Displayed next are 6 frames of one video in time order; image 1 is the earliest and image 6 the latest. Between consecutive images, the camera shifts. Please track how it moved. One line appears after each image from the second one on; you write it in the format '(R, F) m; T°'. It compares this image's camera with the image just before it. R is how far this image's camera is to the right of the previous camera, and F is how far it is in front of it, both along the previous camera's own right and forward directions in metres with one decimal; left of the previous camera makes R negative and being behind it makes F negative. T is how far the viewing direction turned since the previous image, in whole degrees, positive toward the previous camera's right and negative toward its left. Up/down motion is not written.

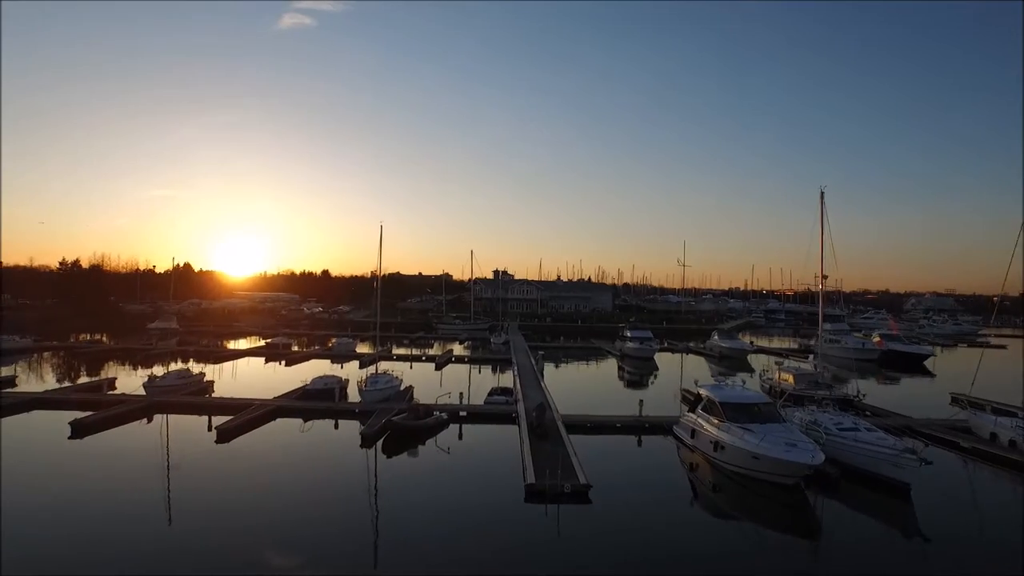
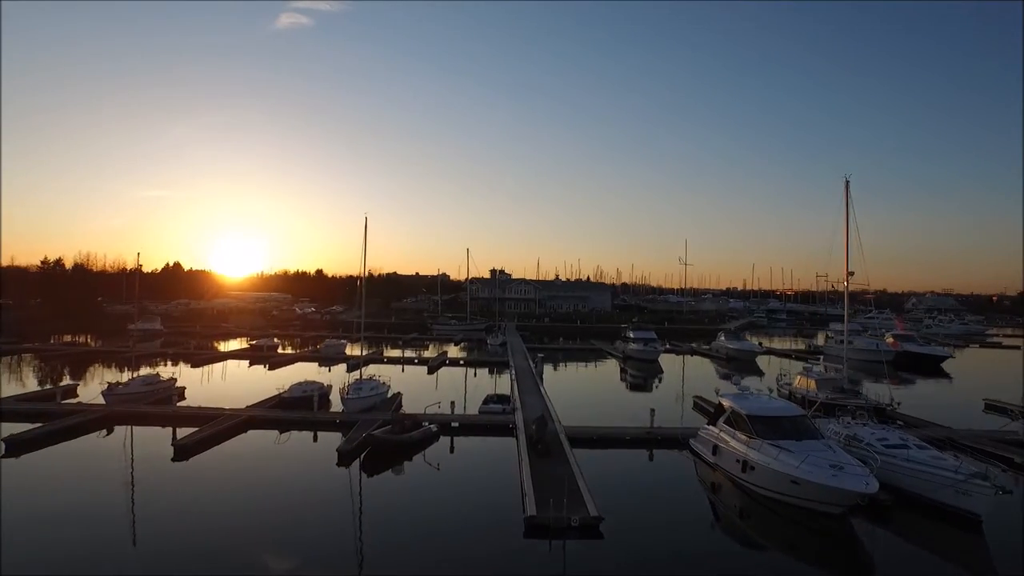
(0.0, +2.0) m; 0°
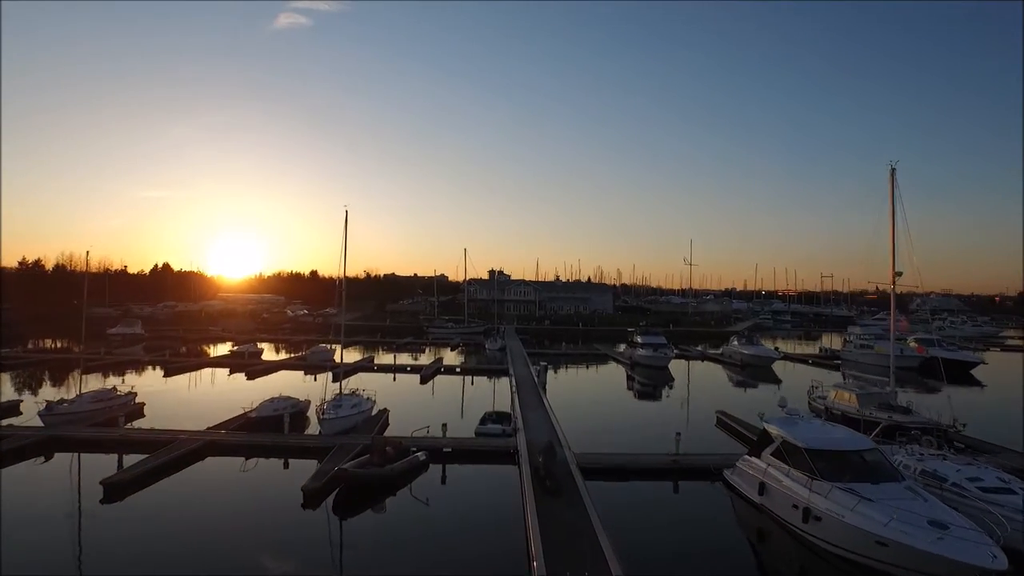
(-0.1, +2.6) m; 0°
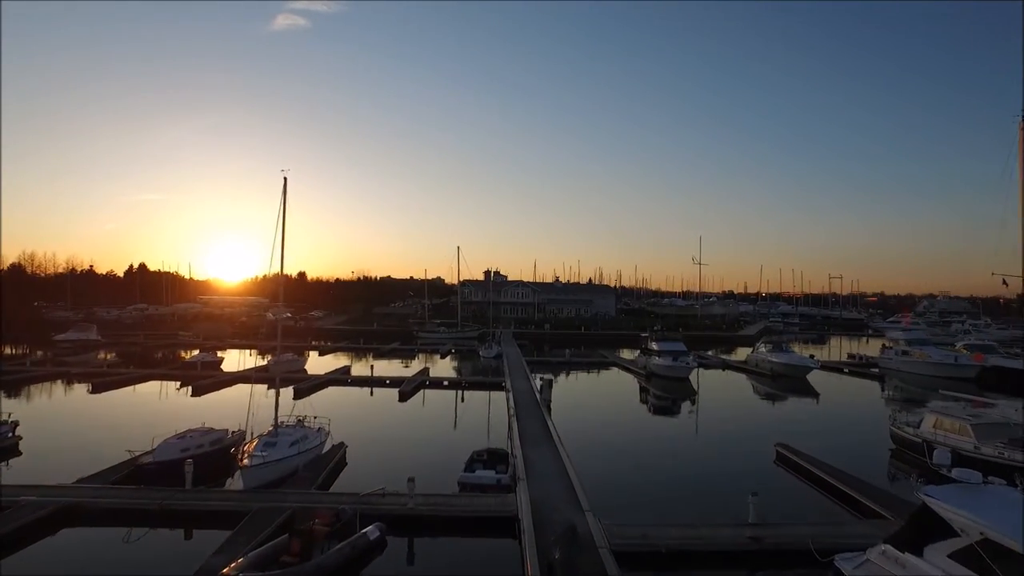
(0.0, +4.9) m; 0°
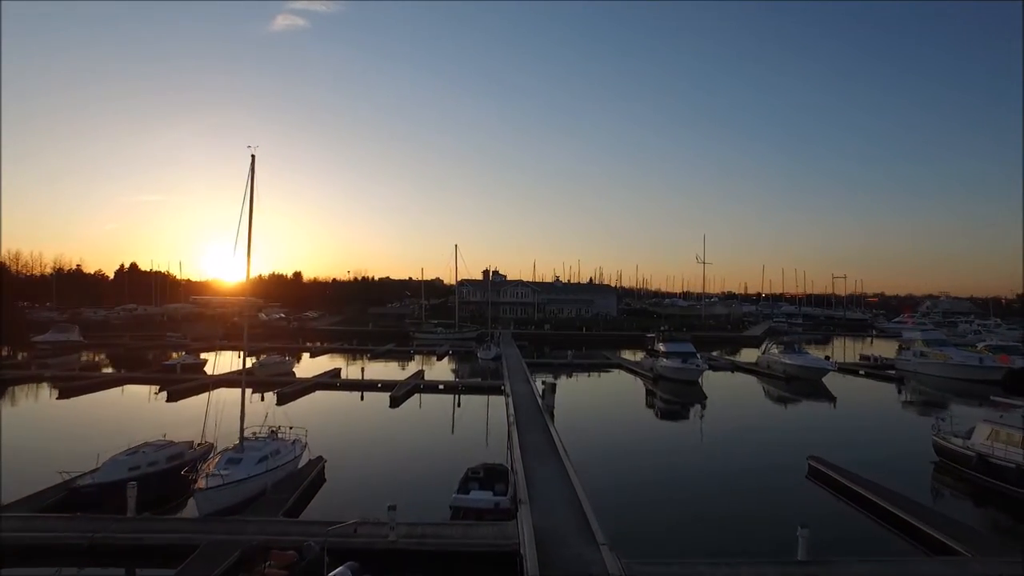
(0.0, +1.8) m; 0°
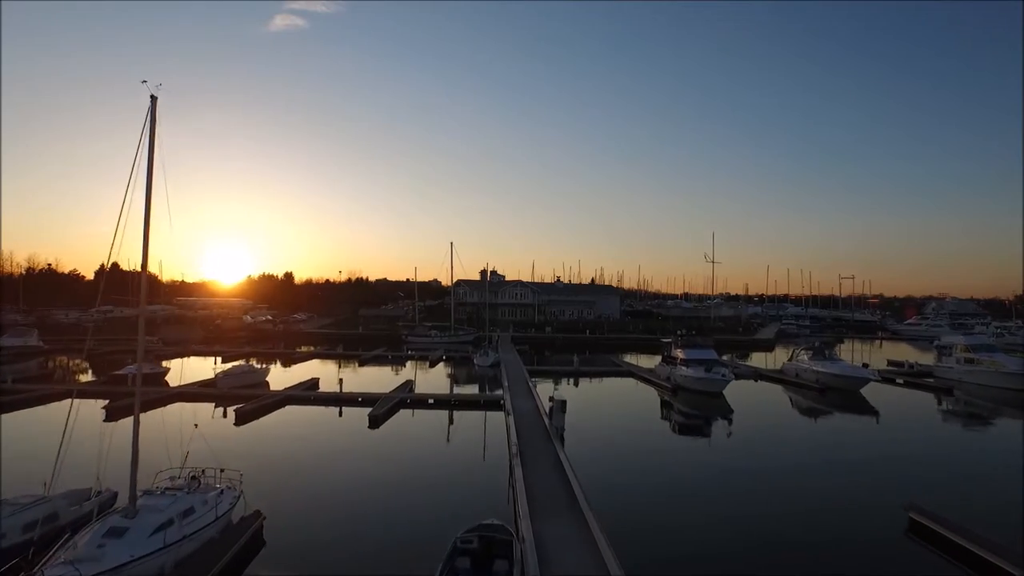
(-0.1, +3.6) m; 0°
